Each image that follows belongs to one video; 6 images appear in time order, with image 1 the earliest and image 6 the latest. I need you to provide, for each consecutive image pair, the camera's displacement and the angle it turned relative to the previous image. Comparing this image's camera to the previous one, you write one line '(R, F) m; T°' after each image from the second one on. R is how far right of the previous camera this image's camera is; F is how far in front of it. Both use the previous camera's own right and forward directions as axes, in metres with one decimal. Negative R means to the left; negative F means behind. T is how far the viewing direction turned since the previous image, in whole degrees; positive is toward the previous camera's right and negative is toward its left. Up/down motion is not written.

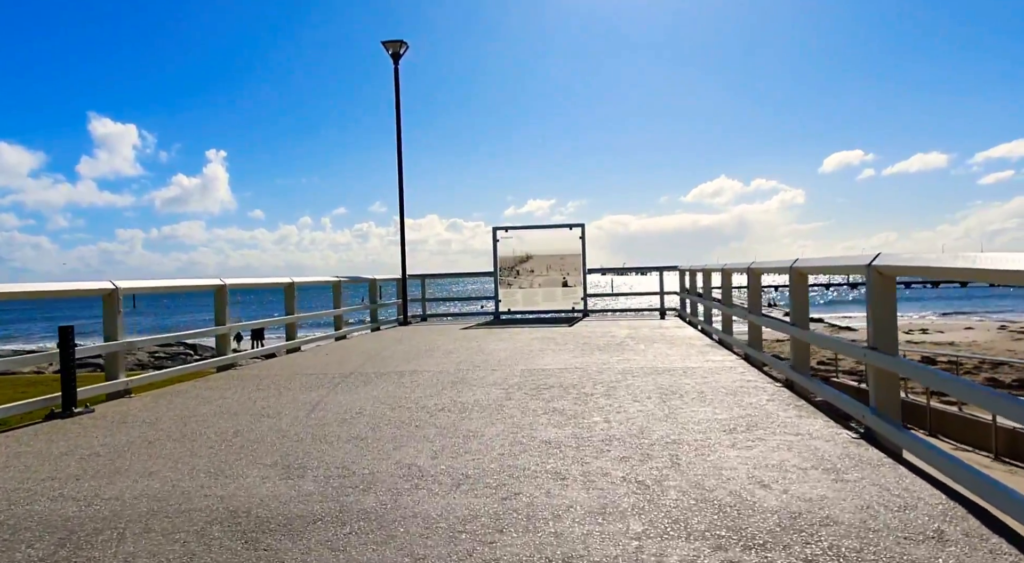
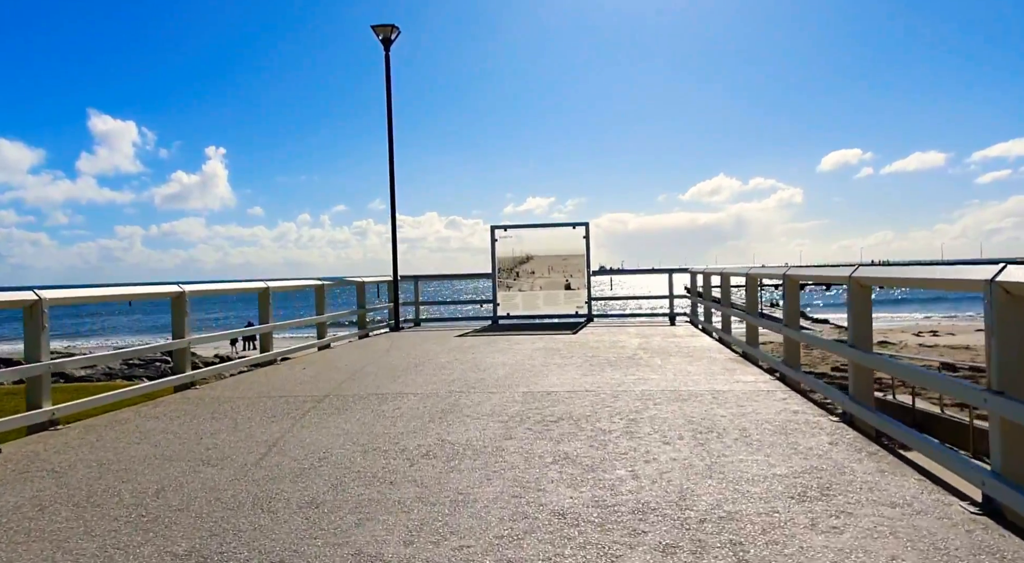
(0.0, +0.9) m; 0°
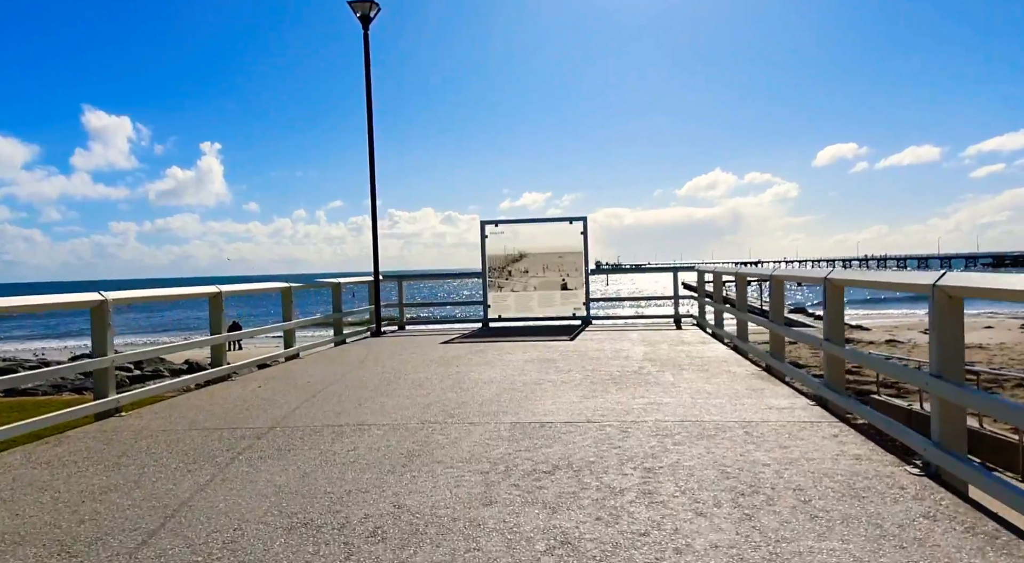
(+0.1, +1.1) m; 0°
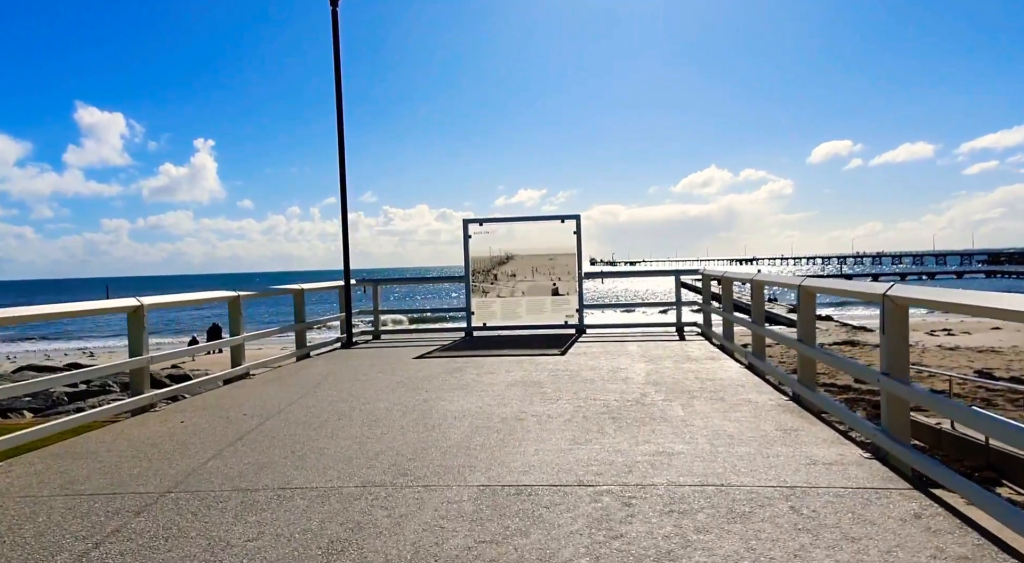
(+0.2, +1.1) m; 0°
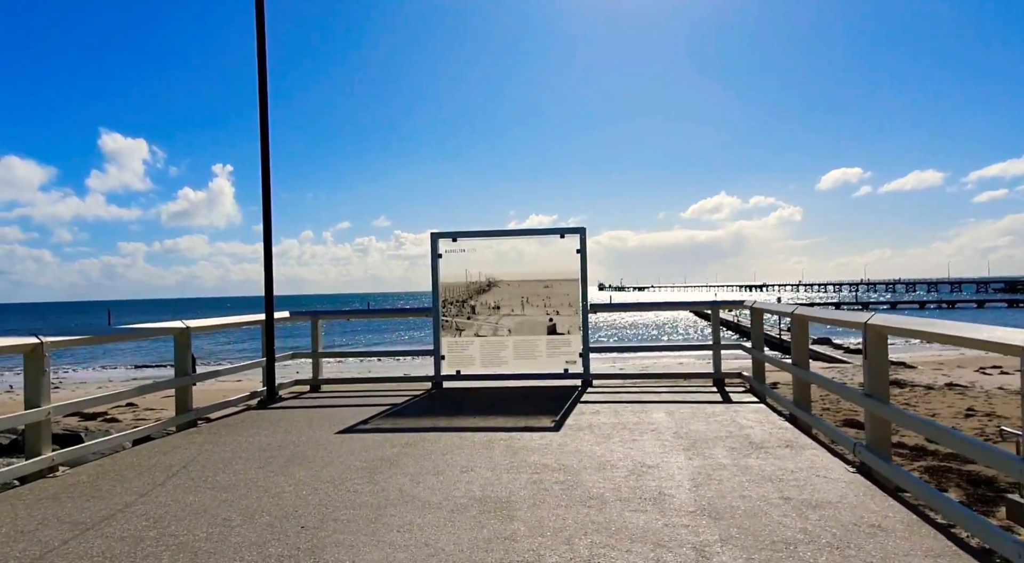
(+0.4, +2.9) m; -1°
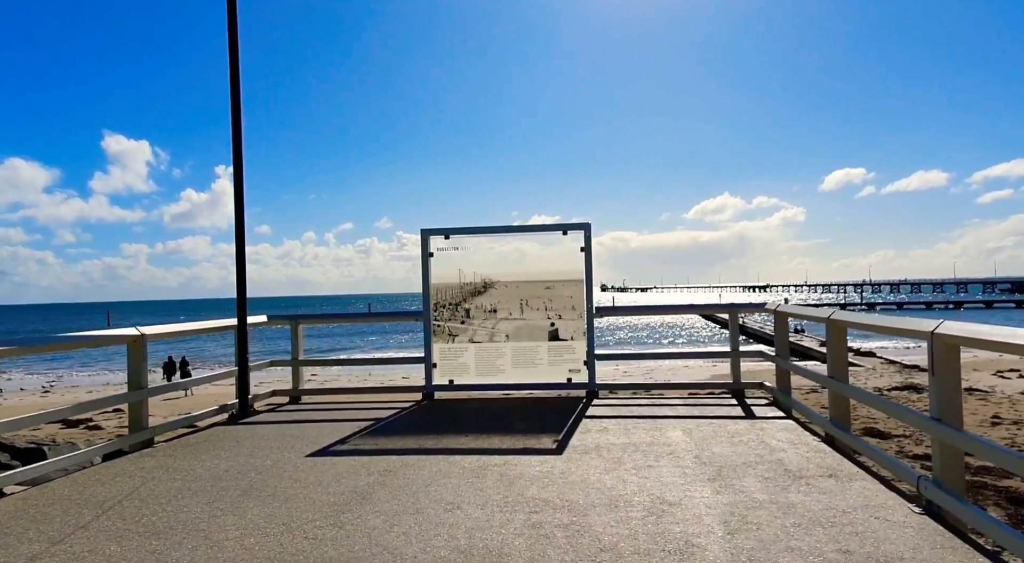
(+0.1, +0.8) m; 0°
